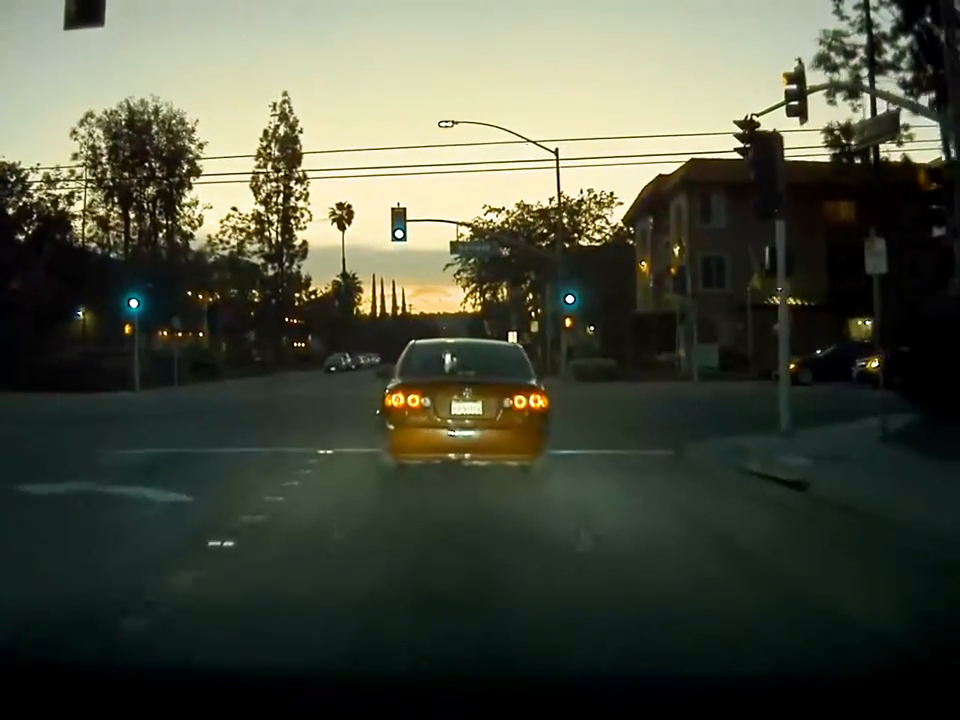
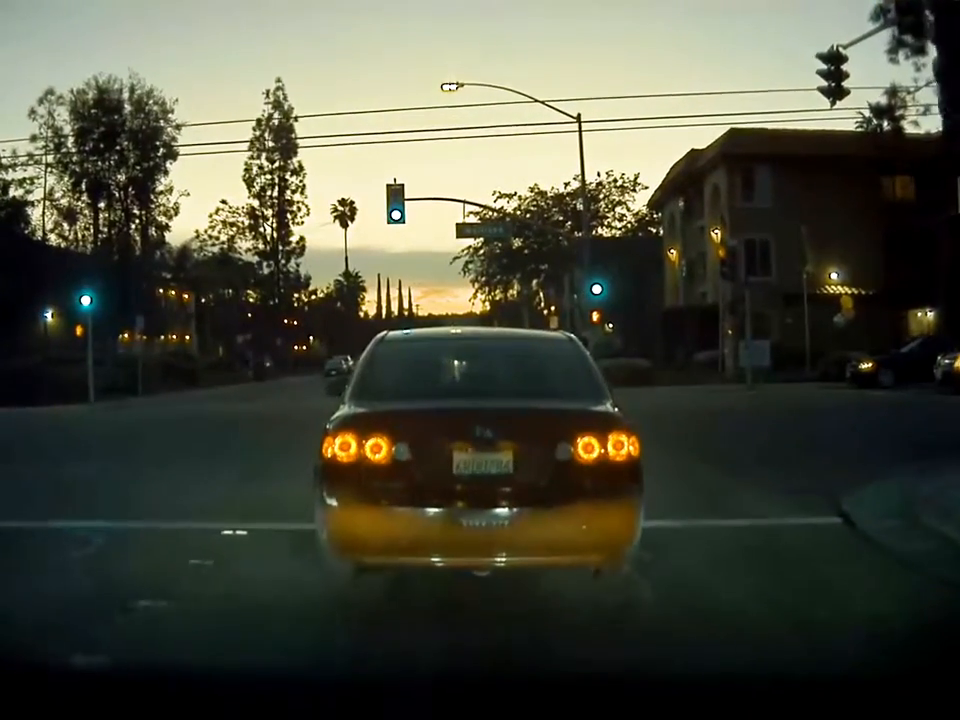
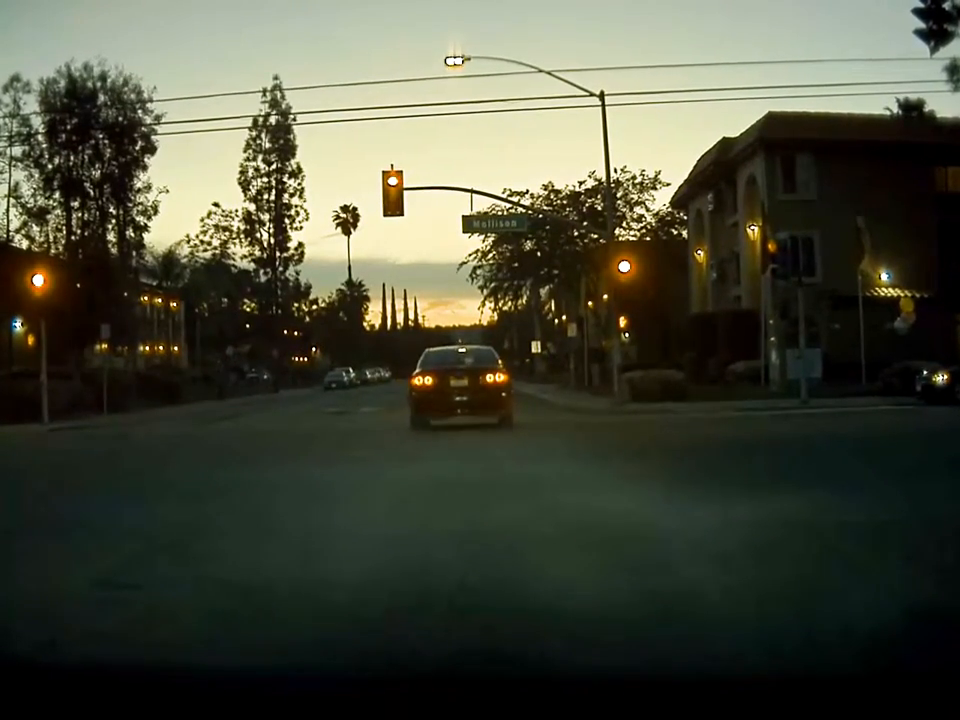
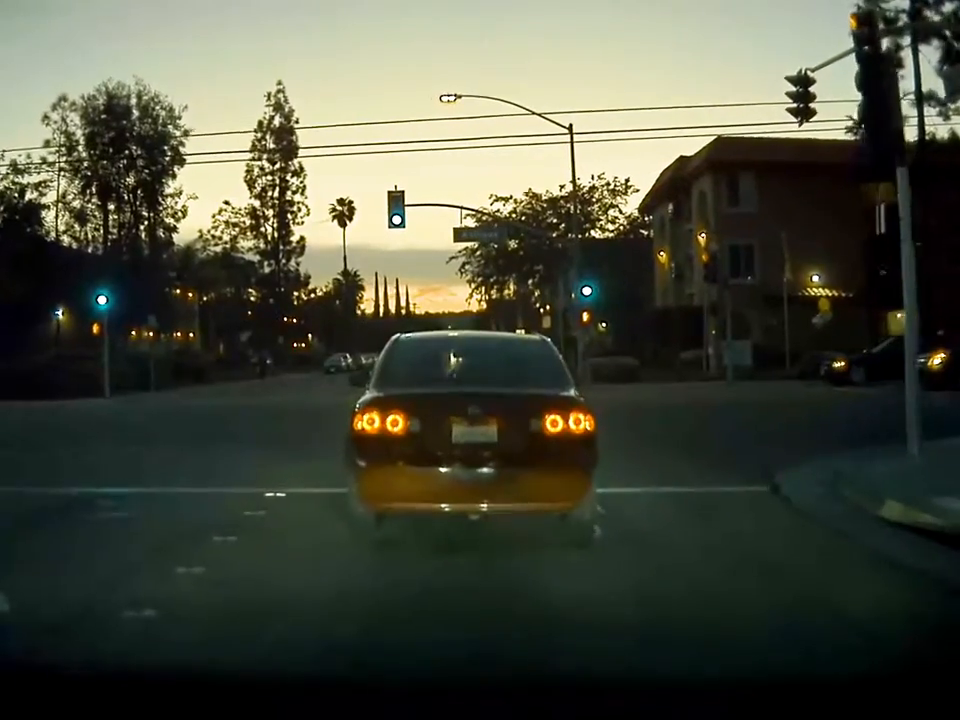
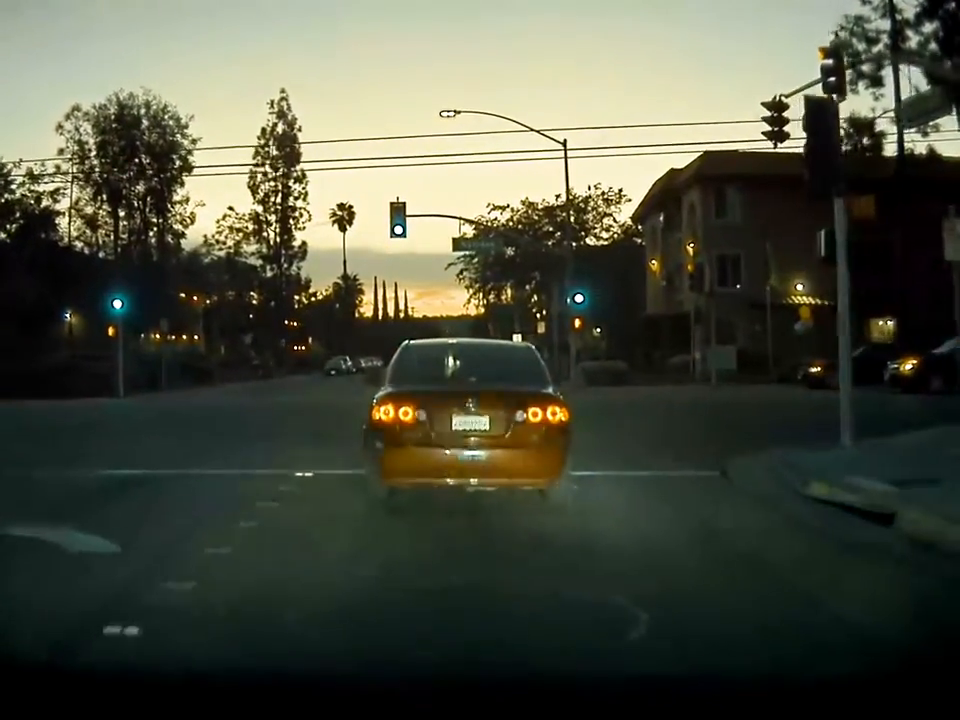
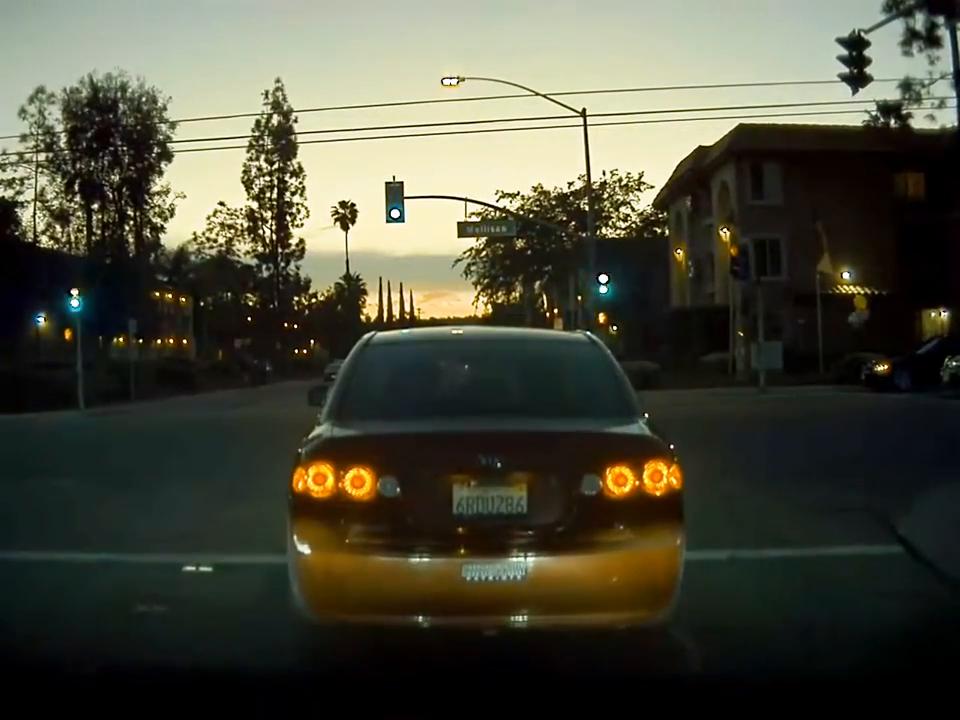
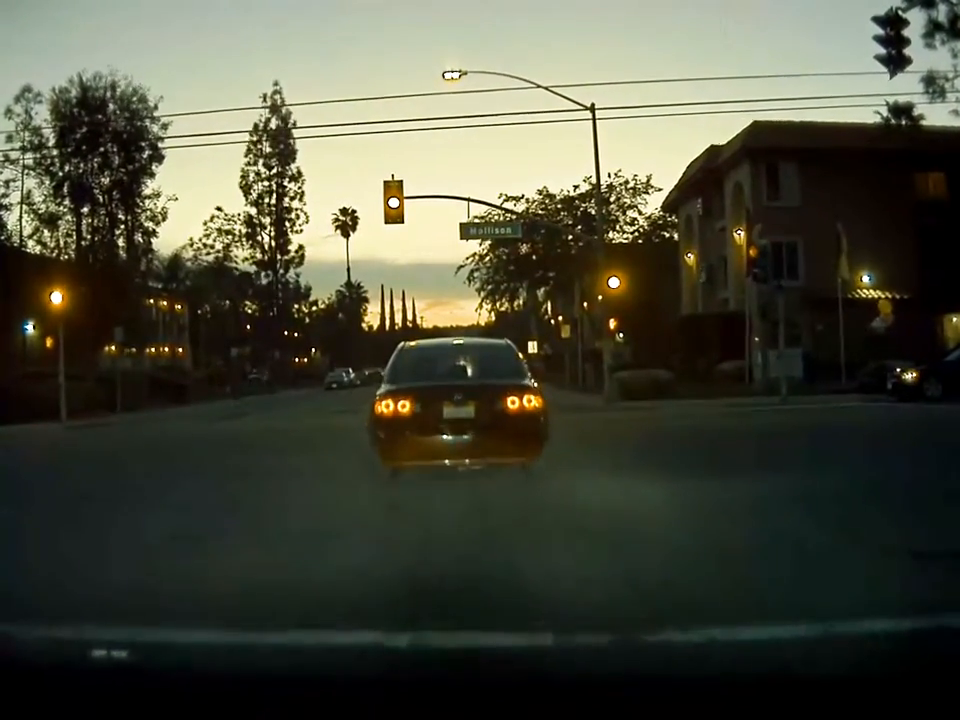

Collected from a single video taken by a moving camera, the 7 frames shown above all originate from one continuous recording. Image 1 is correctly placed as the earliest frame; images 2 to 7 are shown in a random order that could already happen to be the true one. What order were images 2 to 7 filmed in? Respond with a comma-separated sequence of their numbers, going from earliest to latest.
5, 4, 2, 6, 7, 3
